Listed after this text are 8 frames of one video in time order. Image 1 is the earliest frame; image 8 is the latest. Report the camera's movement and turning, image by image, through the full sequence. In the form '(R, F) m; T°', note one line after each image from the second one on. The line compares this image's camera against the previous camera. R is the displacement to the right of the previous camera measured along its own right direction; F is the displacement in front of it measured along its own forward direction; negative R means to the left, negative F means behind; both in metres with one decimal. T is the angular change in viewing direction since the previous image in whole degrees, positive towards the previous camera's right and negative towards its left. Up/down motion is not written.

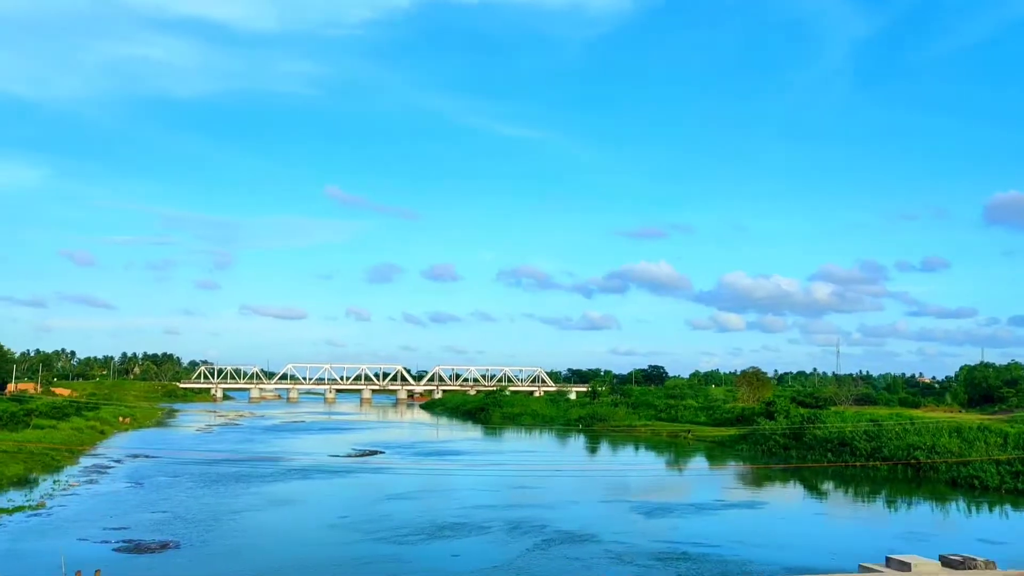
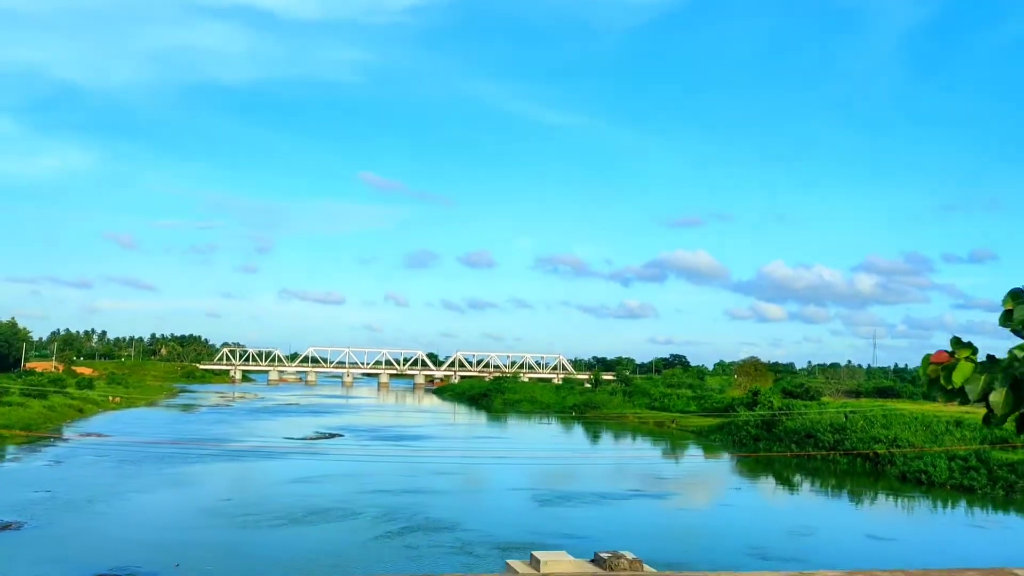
(+3.7, +0.8) m; -2°
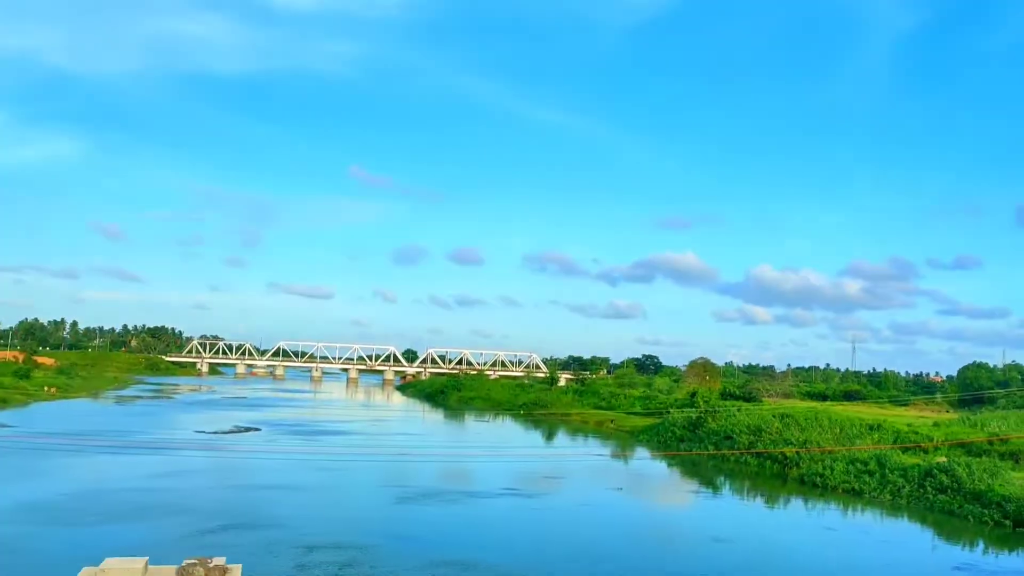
(+3.1, +0.5) m; +1°
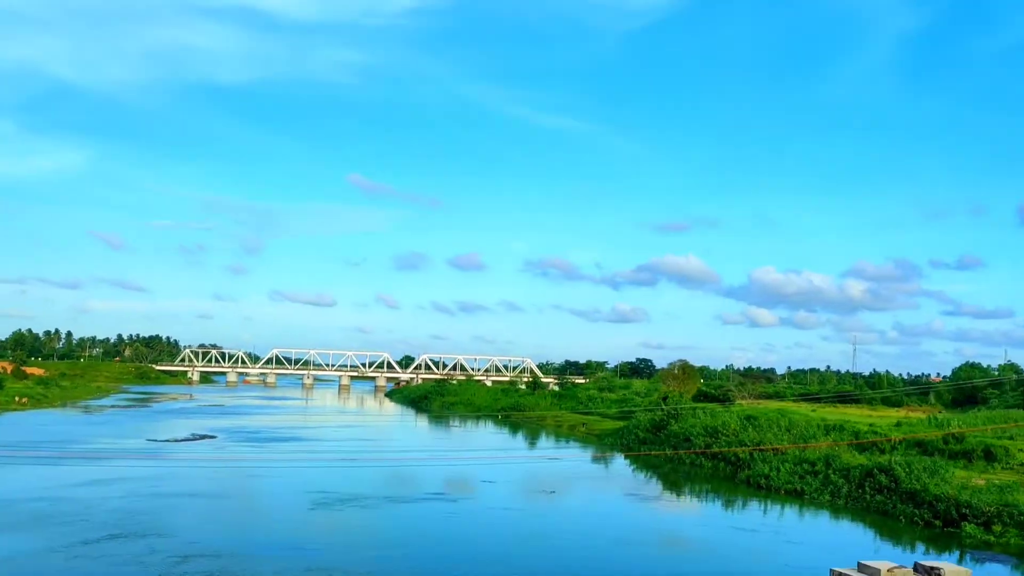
(+2.2, +0.4) m; 0°
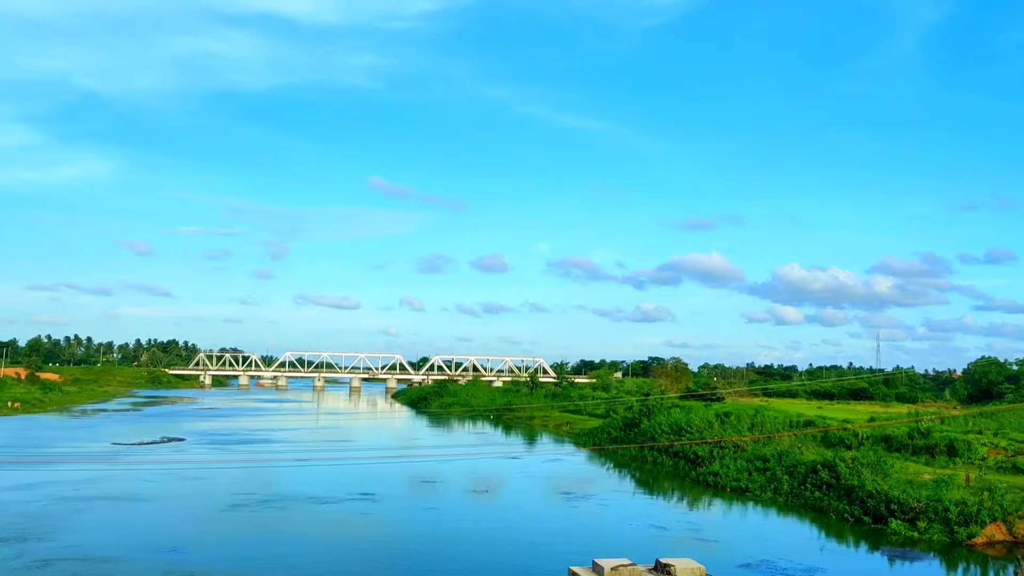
(+2.7, +0.3) m; -1°
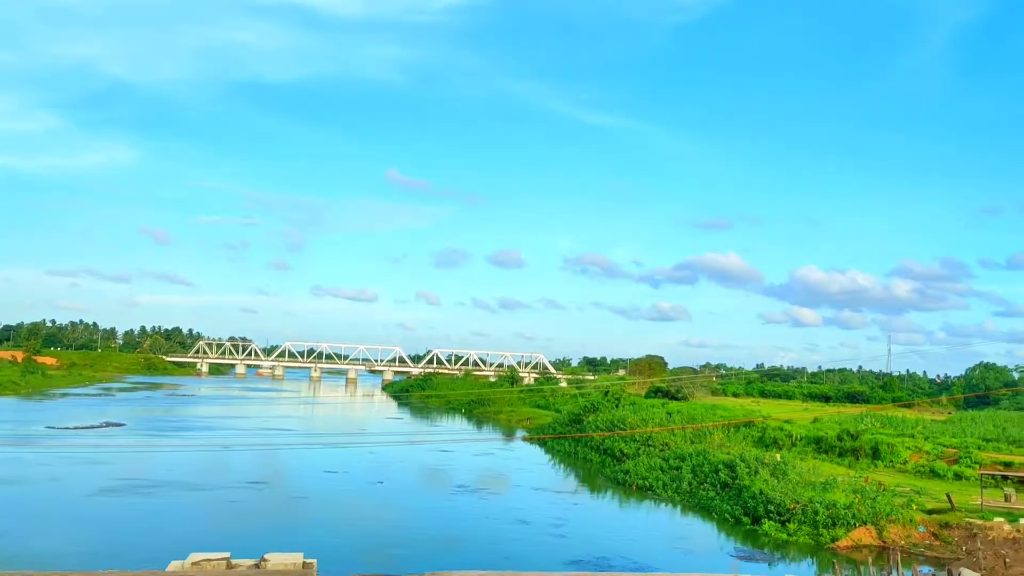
(+3.3, +0.3) m; -1°
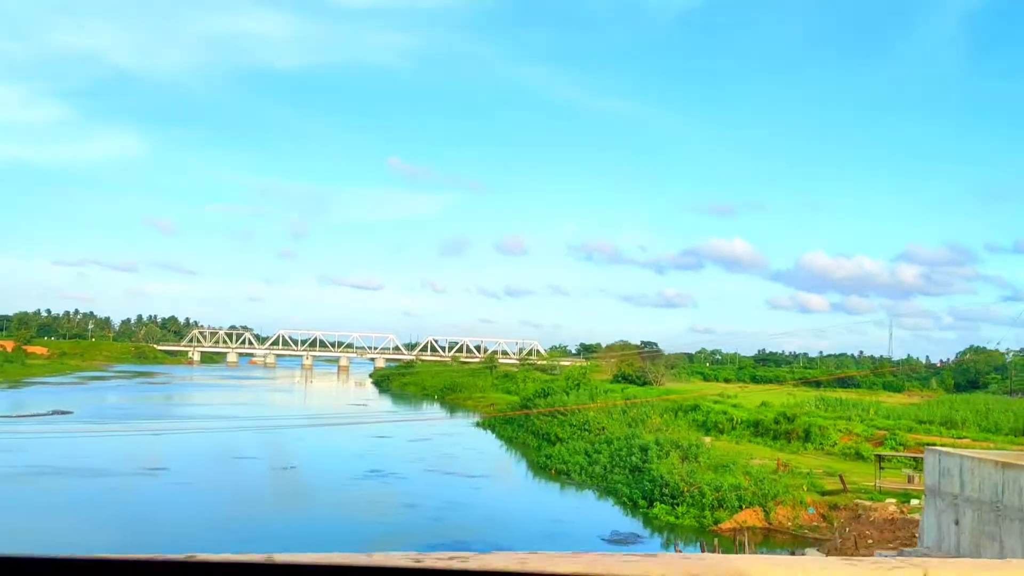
(+2.7, +0.2) m; 0°
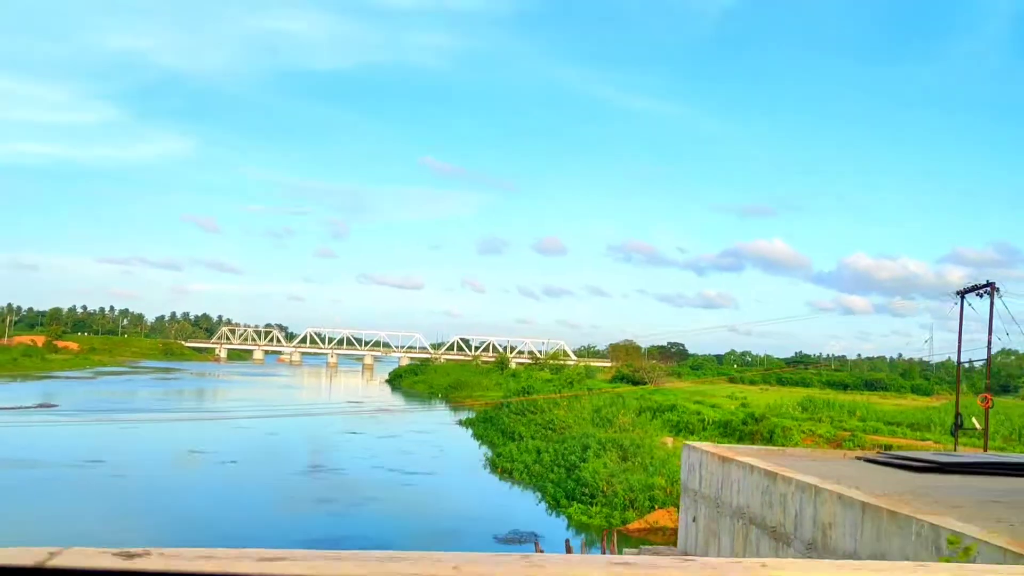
(+2.8, +0.3) m; -2°
